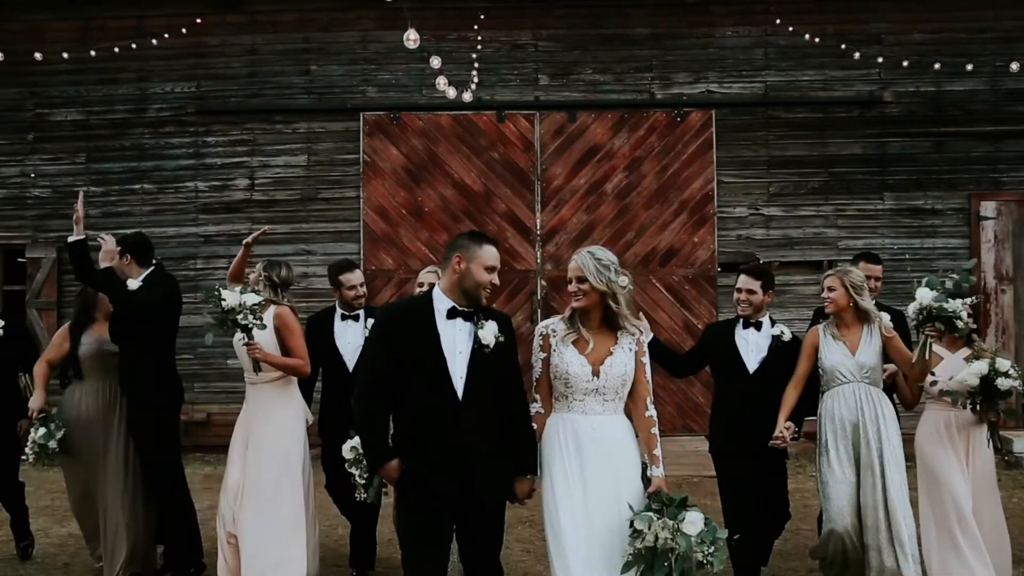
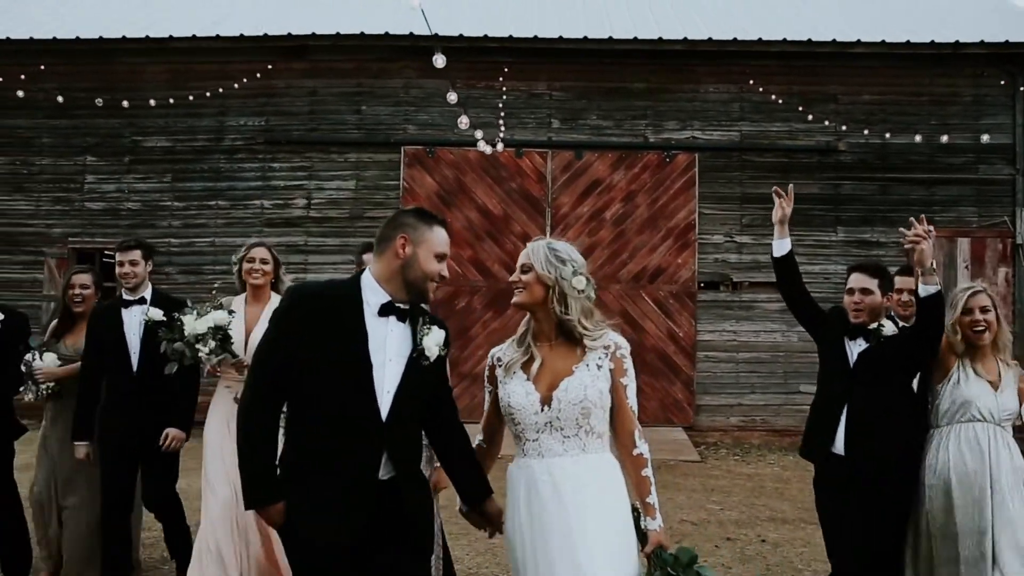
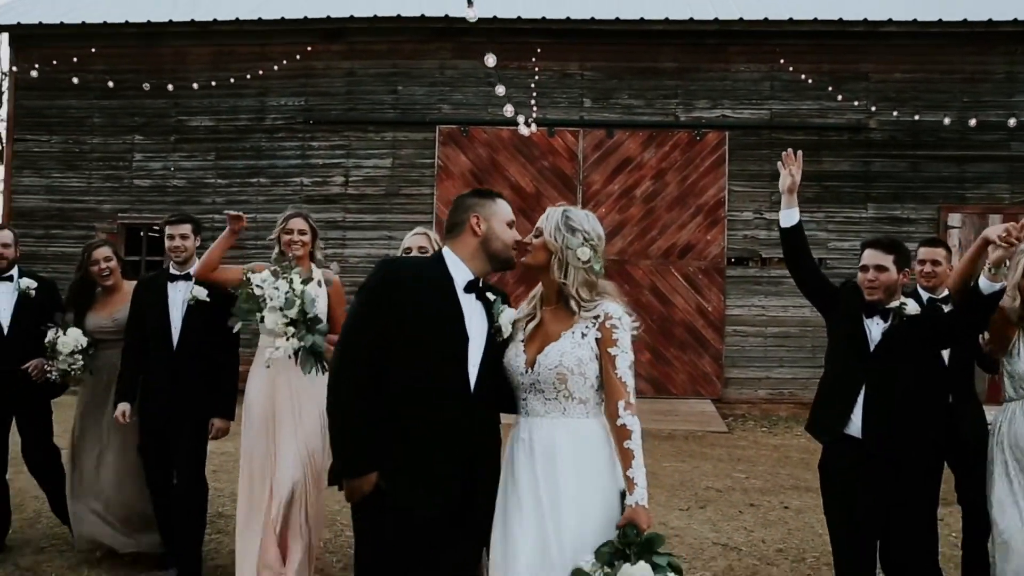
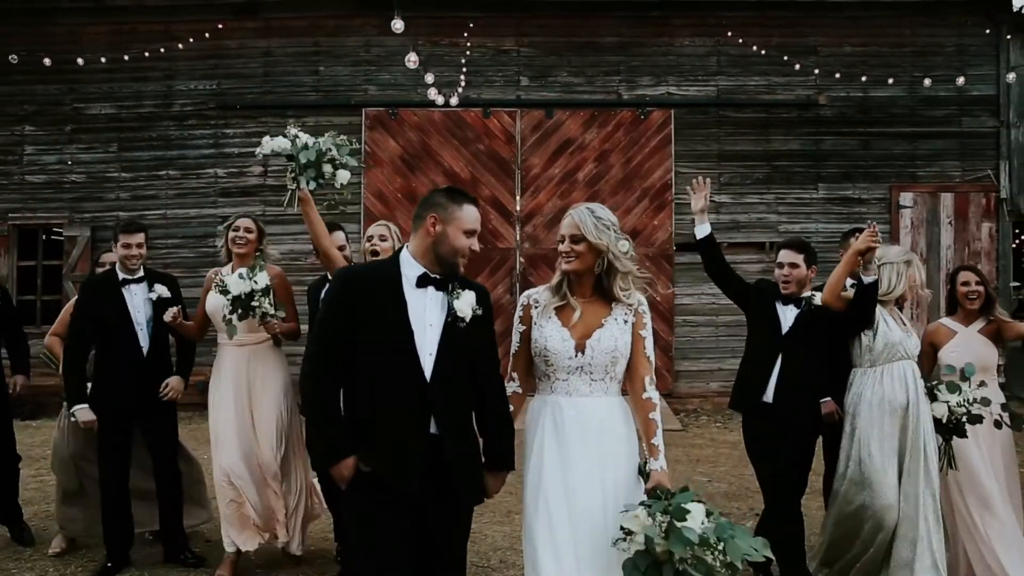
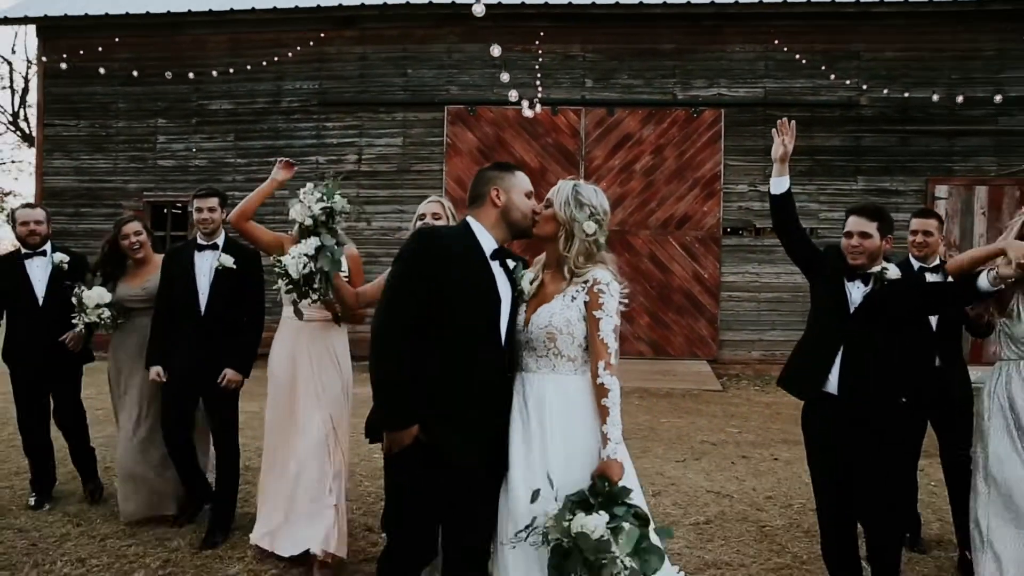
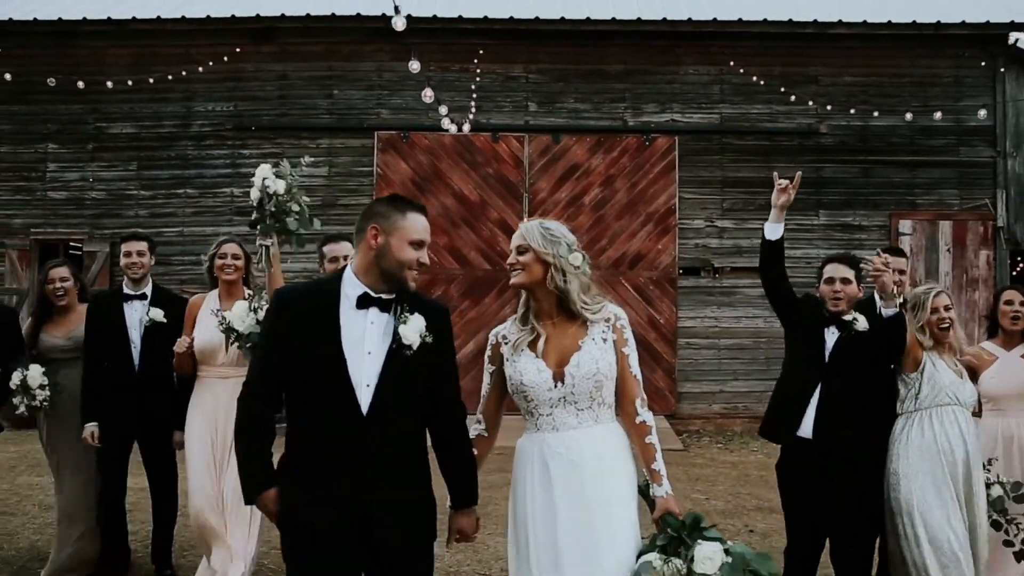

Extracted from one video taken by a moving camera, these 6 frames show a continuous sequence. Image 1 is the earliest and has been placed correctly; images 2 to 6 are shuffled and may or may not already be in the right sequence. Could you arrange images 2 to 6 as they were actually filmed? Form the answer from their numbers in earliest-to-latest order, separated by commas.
4, 6, 2, 3, 5
